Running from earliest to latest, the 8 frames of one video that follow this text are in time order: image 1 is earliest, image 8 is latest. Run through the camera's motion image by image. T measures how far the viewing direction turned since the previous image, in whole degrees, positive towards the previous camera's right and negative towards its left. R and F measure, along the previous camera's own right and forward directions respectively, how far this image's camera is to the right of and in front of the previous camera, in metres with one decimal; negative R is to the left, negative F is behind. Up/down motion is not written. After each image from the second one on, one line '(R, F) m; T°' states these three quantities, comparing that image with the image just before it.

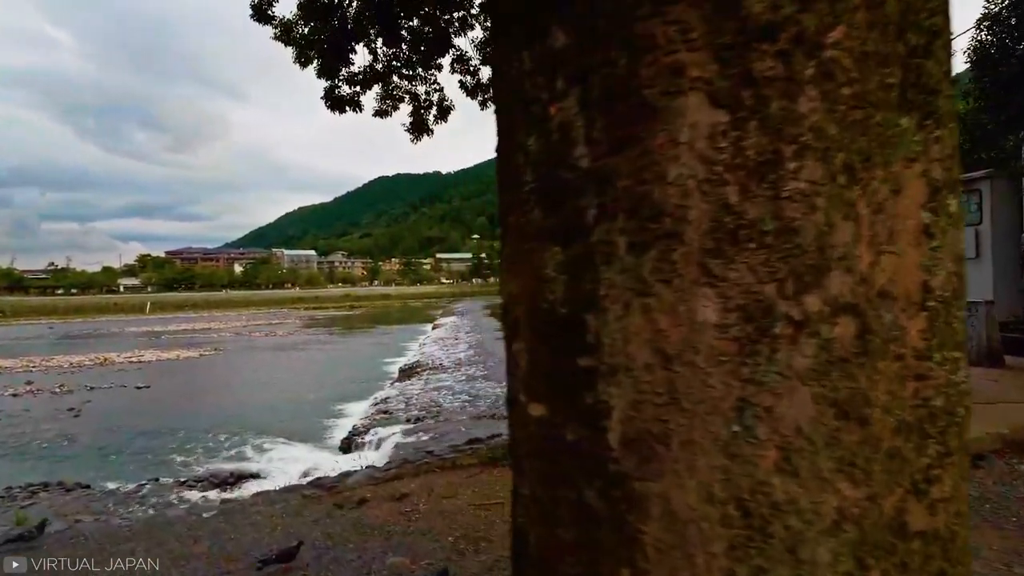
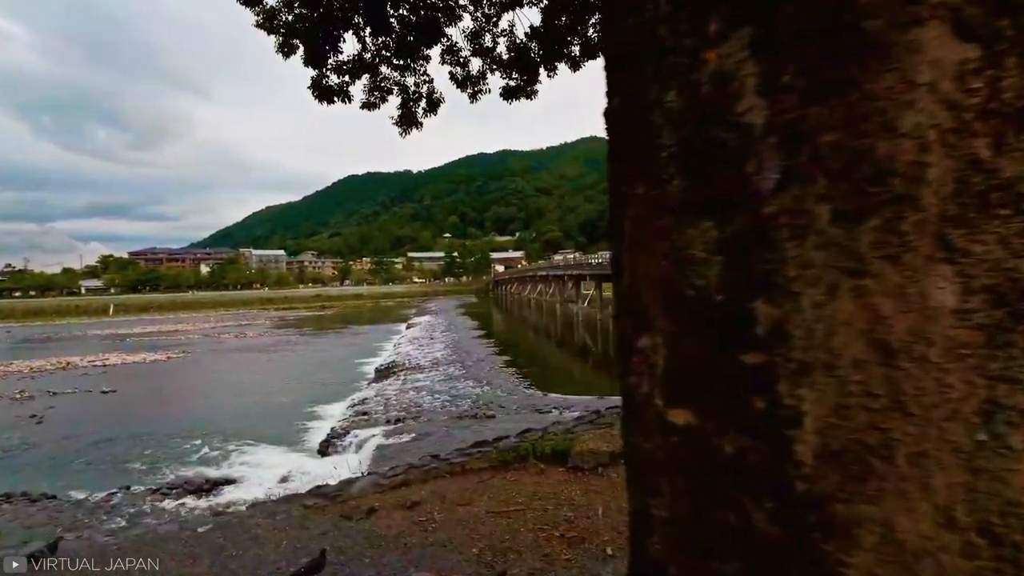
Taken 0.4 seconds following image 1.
(-0.2, +0.2) m; +2°
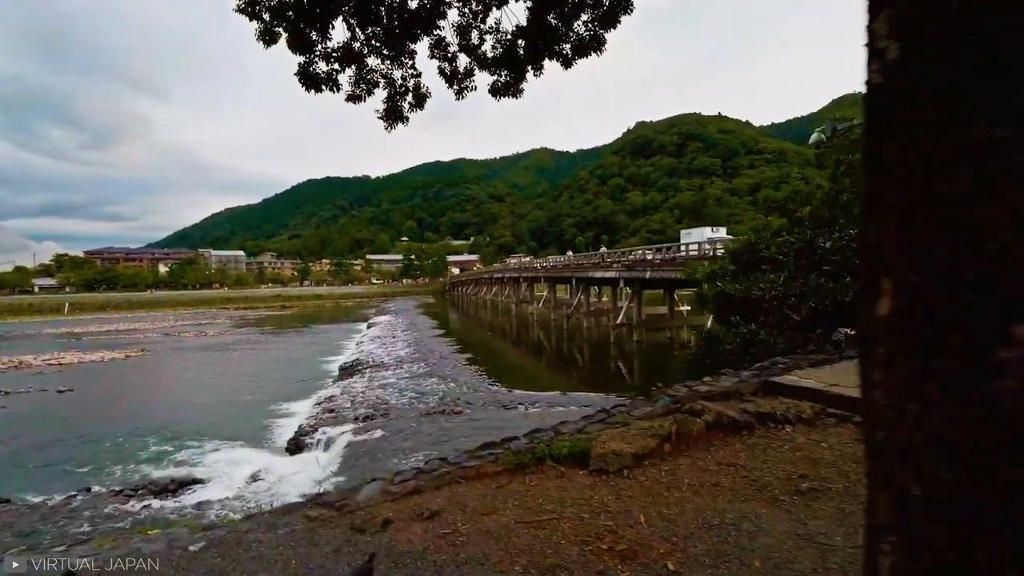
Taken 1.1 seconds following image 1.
(-0.4, +0.3) m; +3°
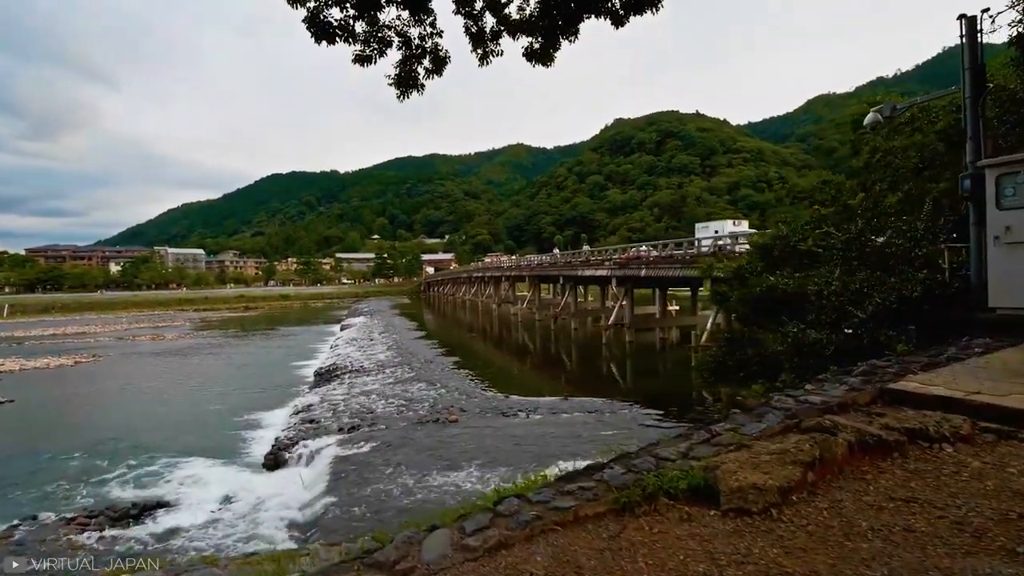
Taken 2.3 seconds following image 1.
(-0.7, +0.9) m; +2°
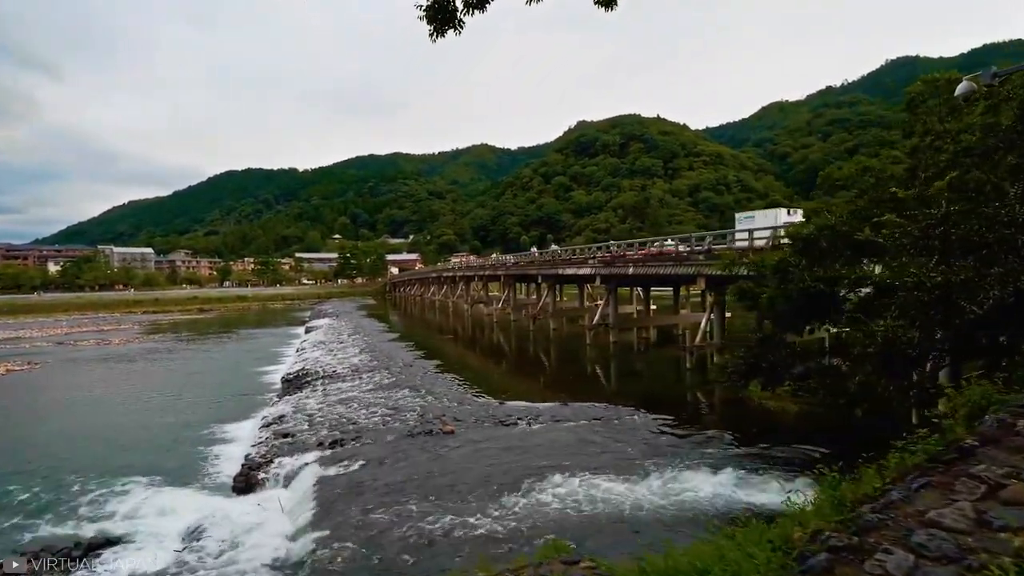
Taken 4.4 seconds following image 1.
(-1.0, +1.4) m; +4°
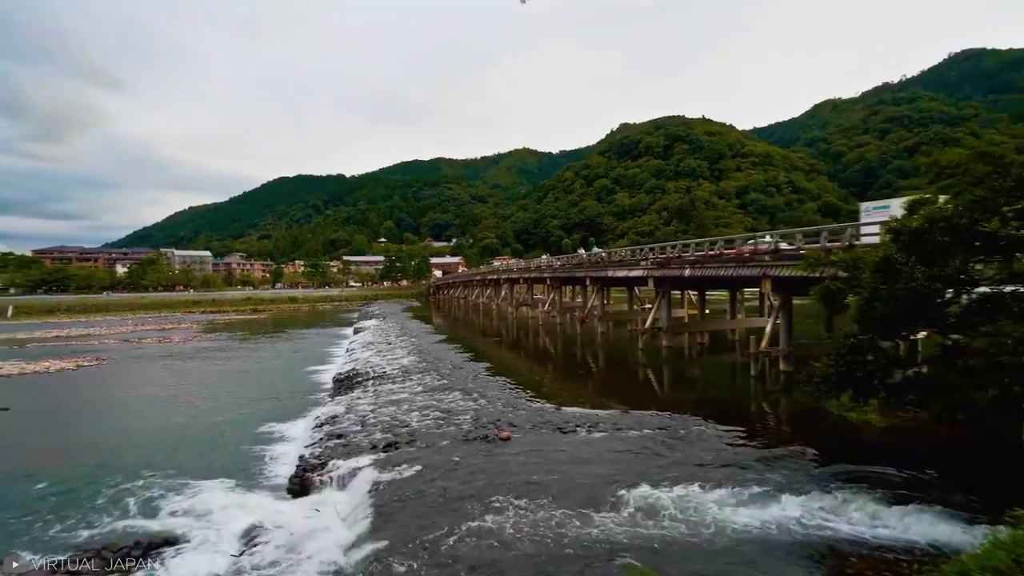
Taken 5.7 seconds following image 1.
(-0.5, +0.6) m; -4°
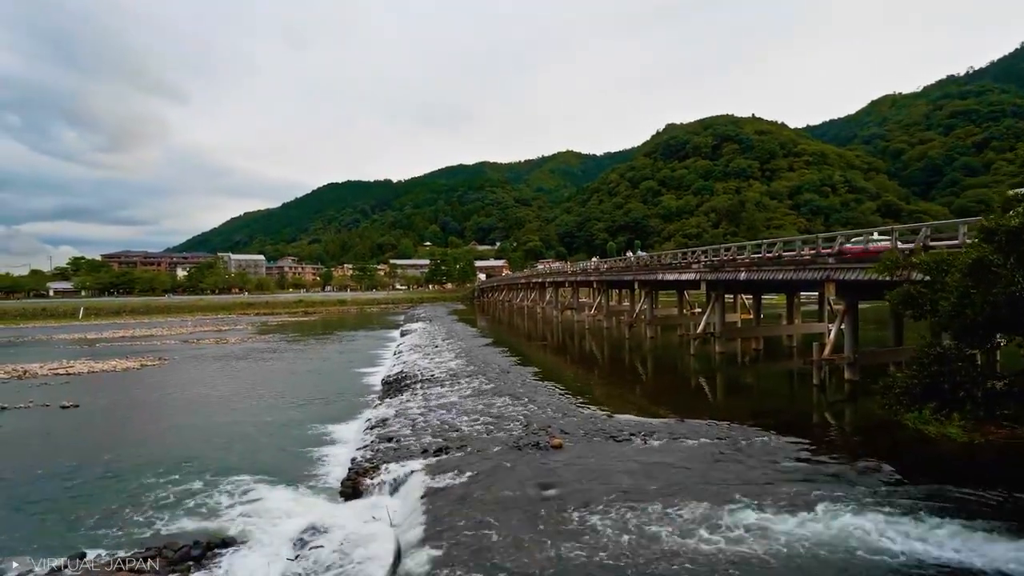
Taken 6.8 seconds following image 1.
(-0.2, +0.2) m; -4°
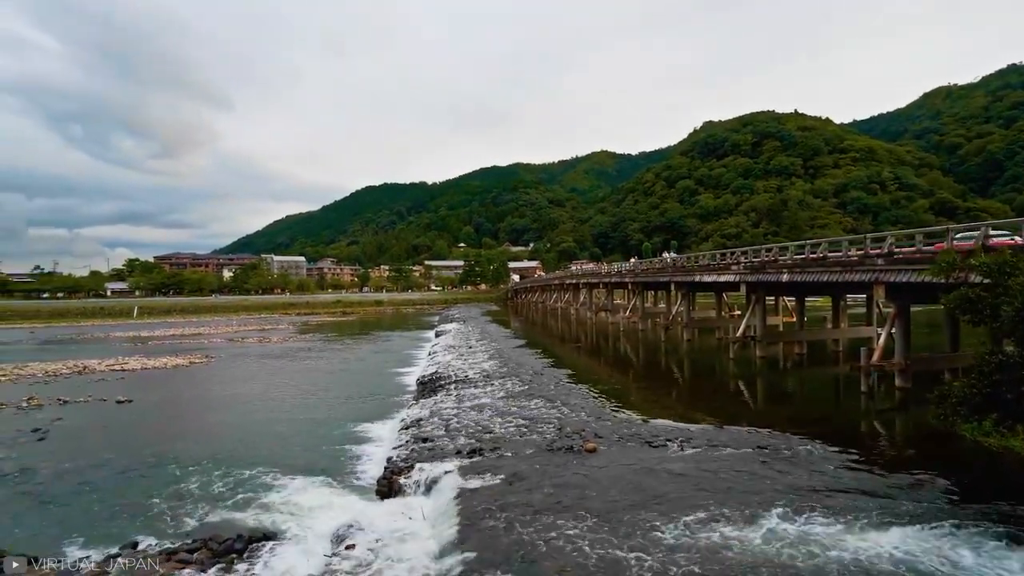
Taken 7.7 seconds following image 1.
(0.0, +0.2) m; -3°
